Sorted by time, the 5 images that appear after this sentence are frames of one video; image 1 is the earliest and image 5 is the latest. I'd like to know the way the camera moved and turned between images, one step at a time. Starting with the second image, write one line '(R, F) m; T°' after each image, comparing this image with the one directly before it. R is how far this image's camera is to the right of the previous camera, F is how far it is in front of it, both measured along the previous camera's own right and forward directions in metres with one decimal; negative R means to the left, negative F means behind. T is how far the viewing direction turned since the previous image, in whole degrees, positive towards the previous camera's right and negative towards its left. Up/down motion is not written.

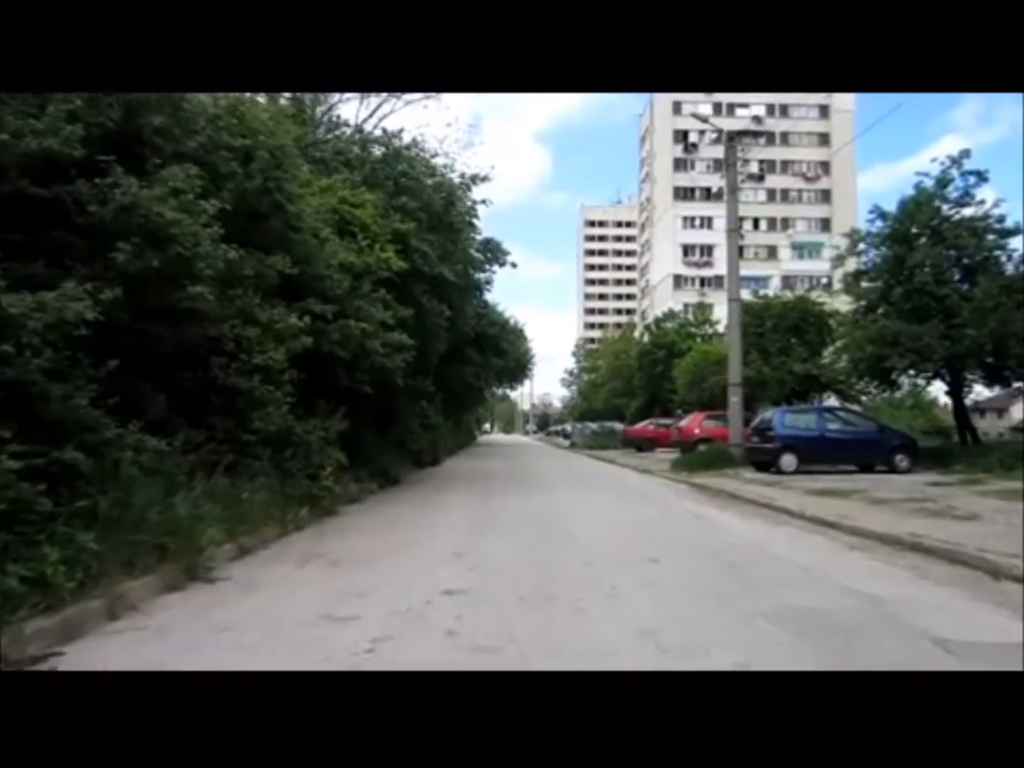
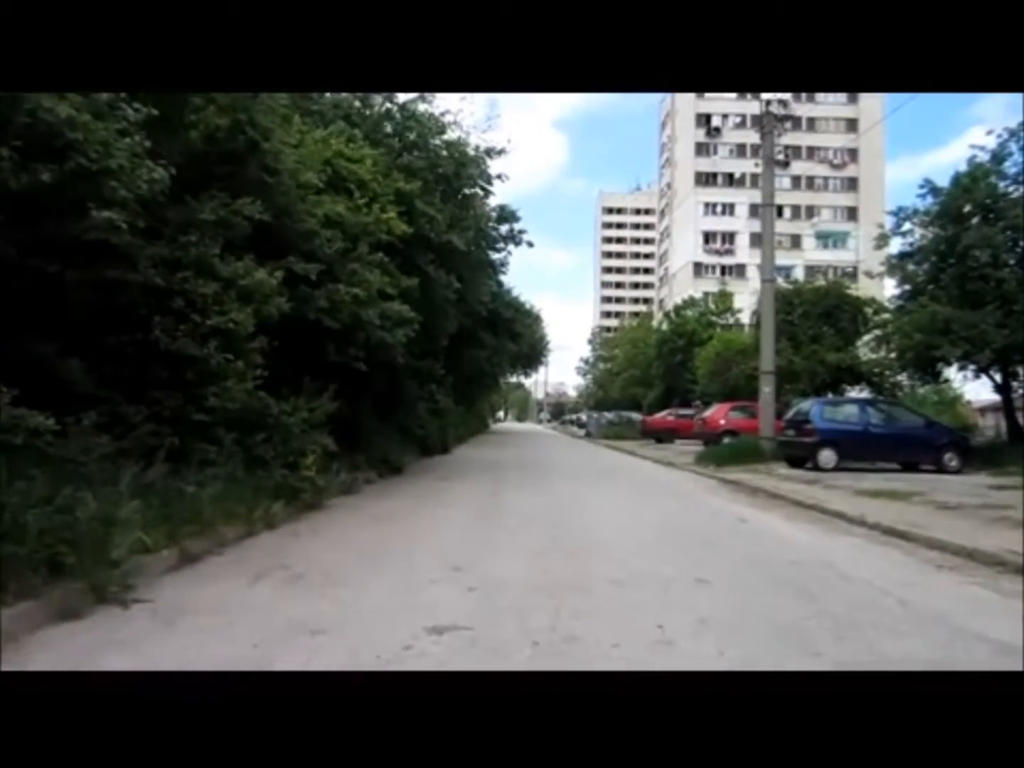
(0.0, +1.0) m; -1°
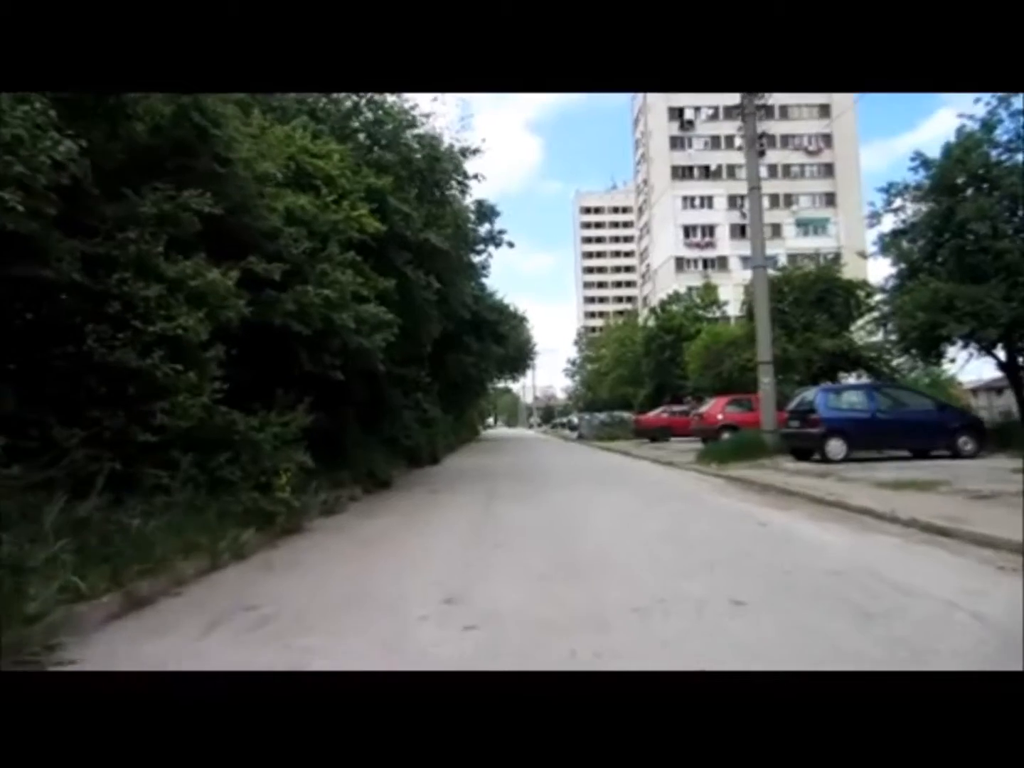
(0.0, +0.6) m; +1°
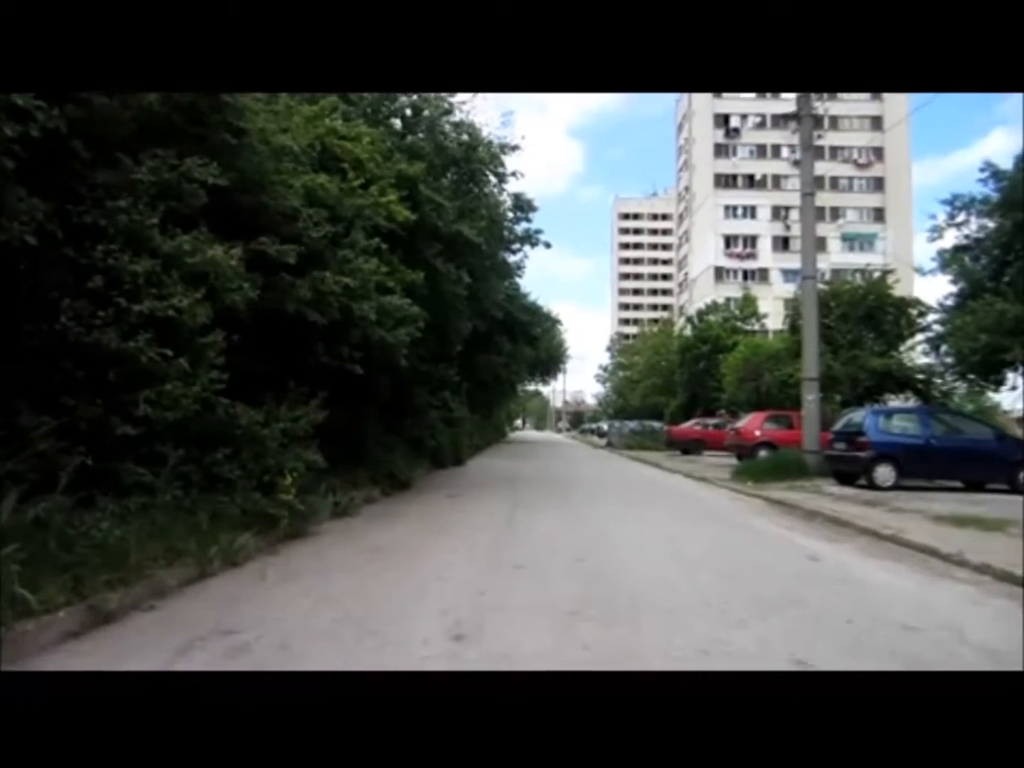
(0.0, +0.5) m; -2°
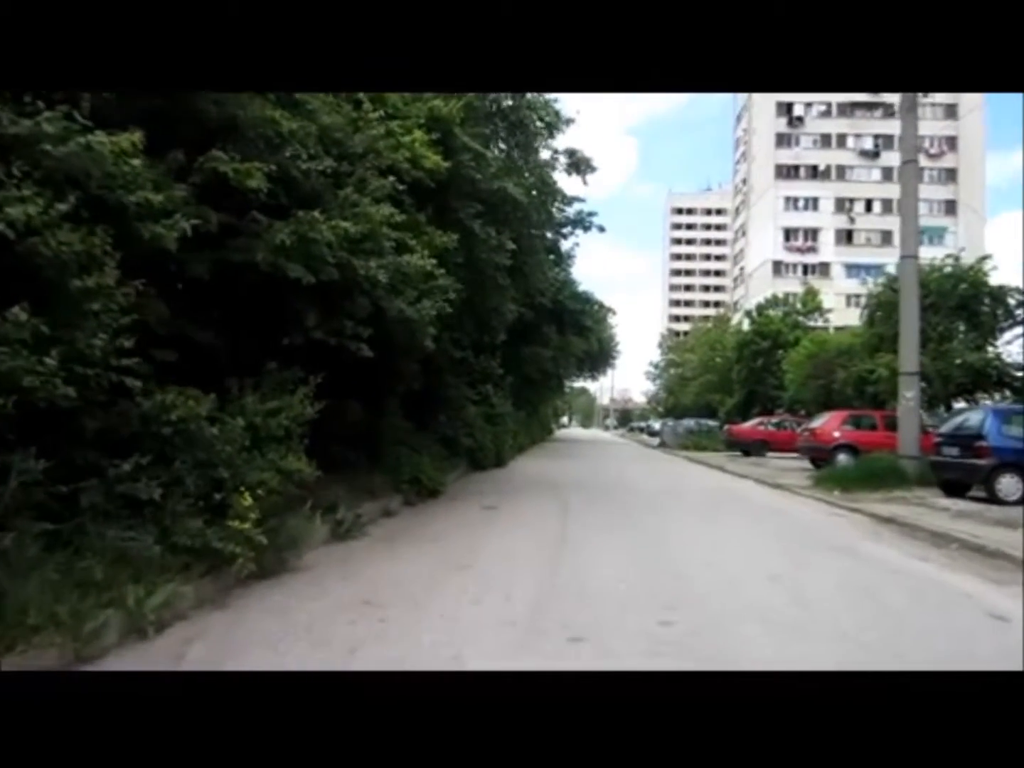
(0.0, +1.5) m; -3°
